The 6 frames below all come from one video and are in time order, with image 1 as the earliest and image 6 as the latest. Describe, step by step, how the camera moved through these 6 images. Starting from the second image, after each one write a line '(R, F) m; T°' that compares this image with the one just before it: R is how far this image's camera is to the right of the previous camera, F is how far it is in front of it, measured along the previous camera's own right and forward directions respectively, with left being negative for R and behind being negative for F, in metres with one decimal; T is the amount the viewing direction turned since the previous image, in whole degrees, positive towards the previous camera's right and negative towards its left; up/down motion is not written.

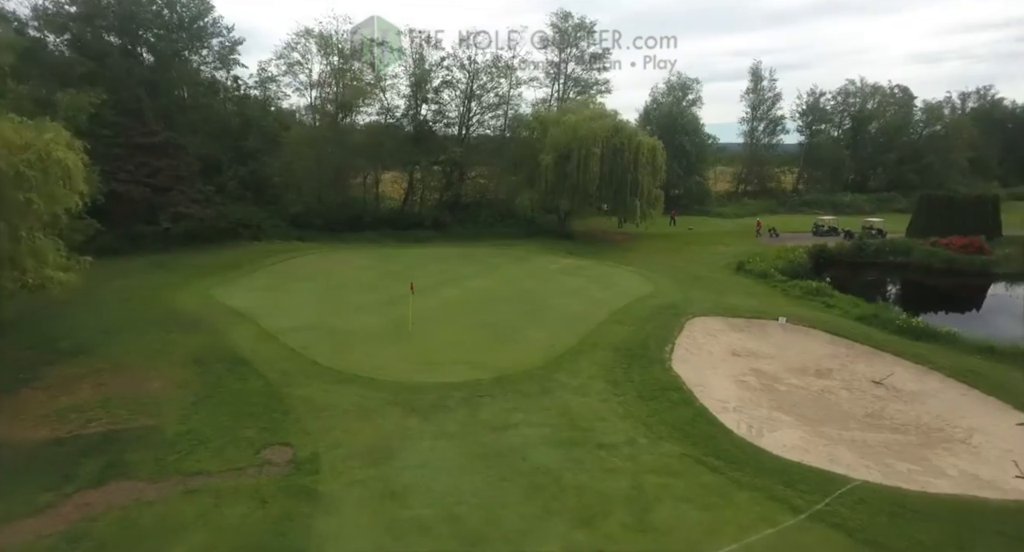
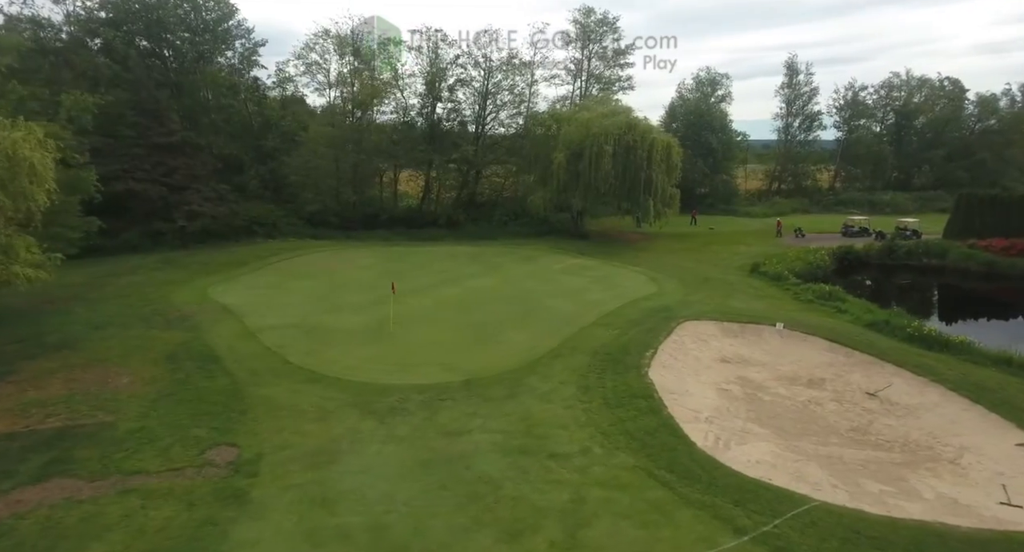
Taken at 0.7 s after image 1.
(+1.3, +0.3) m; -3°
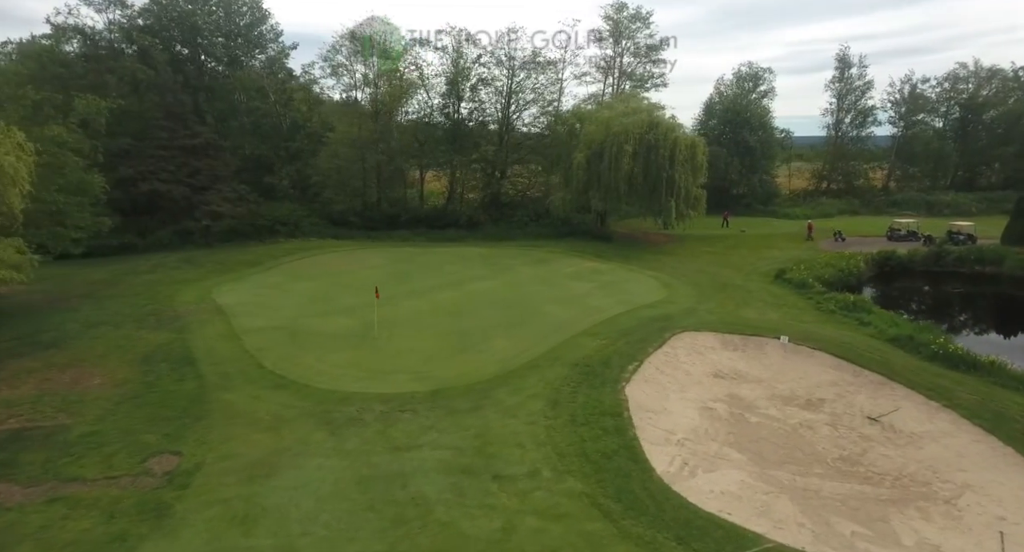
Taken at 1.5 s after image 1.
(+1.4, +0.4) m; -4°
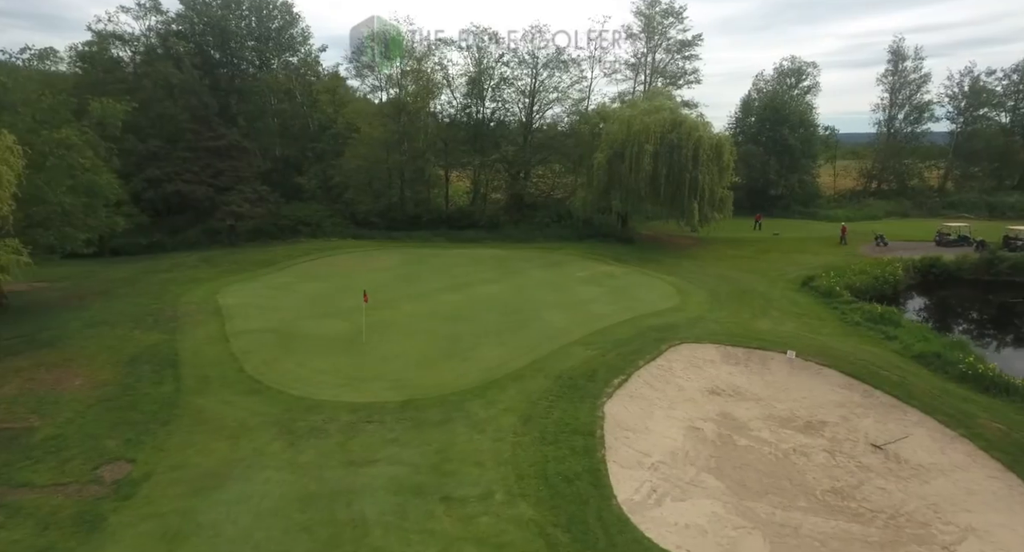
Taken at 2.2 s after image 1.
(+1.2, +0.4) m; -4°
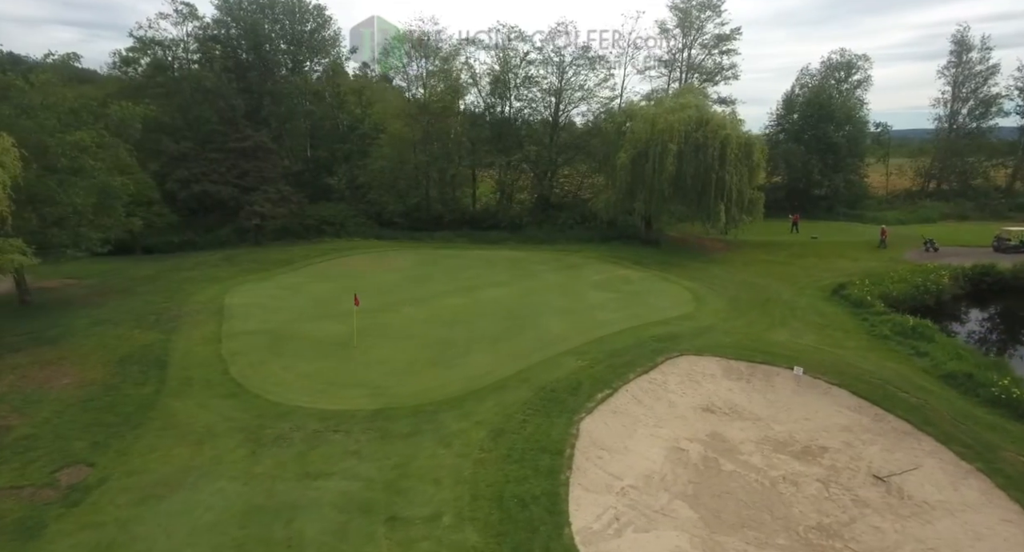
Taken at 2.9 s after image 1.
(+1.2, +0.4) m; -4°
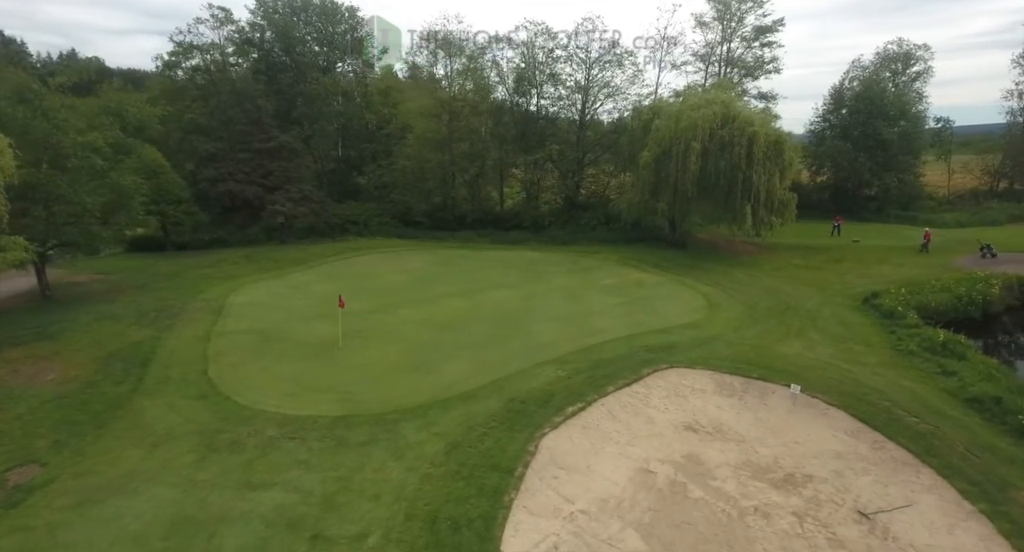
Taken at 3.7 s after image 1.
(+1.5, +0.4) m; -4°
